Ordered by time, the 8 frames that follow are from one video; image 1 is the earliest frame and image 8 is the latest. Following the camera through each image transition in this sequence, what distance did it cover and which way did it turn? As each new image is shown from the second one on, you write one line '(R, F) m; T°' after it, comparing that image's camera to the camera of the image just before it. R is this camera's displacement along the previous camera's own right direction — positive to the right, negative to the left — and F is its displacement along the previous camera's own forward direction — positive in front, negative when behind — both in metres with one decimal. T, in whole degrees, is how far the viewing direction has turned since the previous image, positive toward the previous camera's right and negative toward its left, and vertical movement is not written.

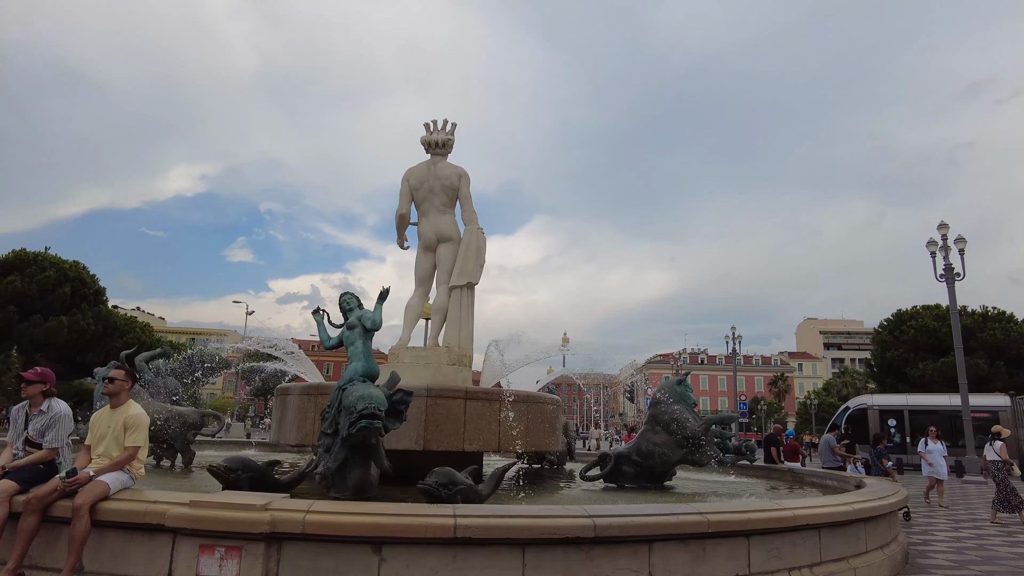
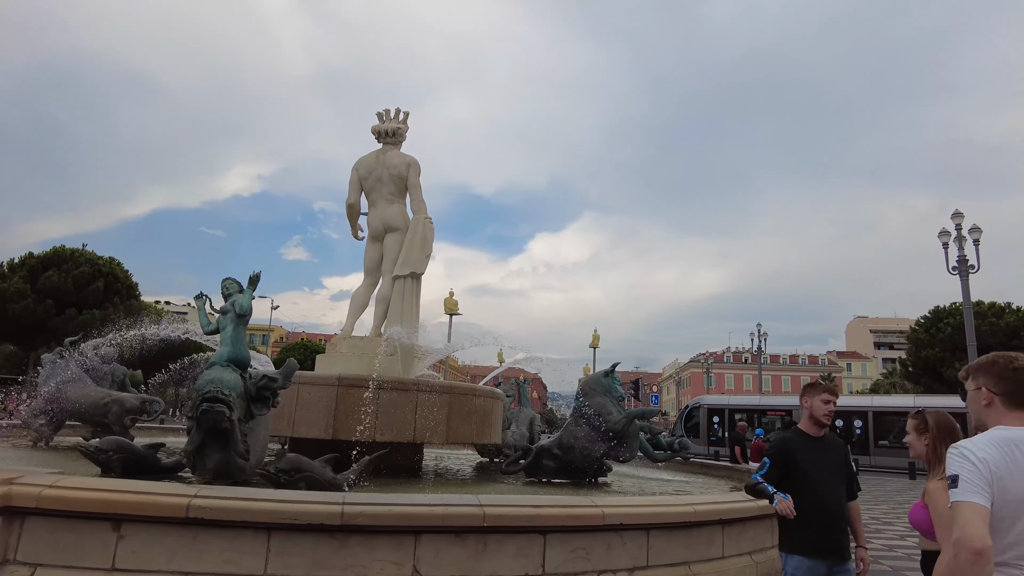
(+1.6, +0.2) m; -5°
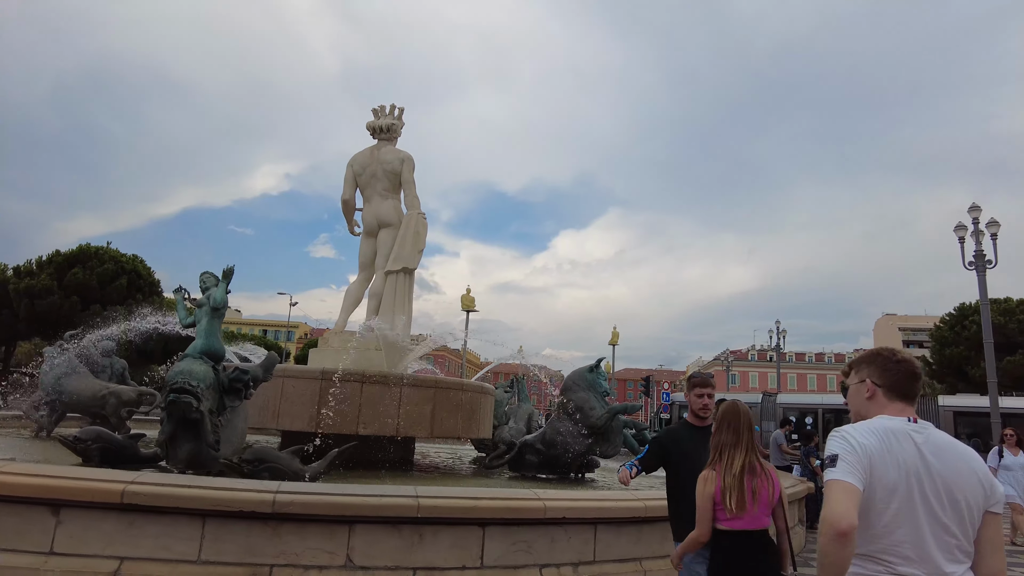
(+0.5, 0.0) m; -2°
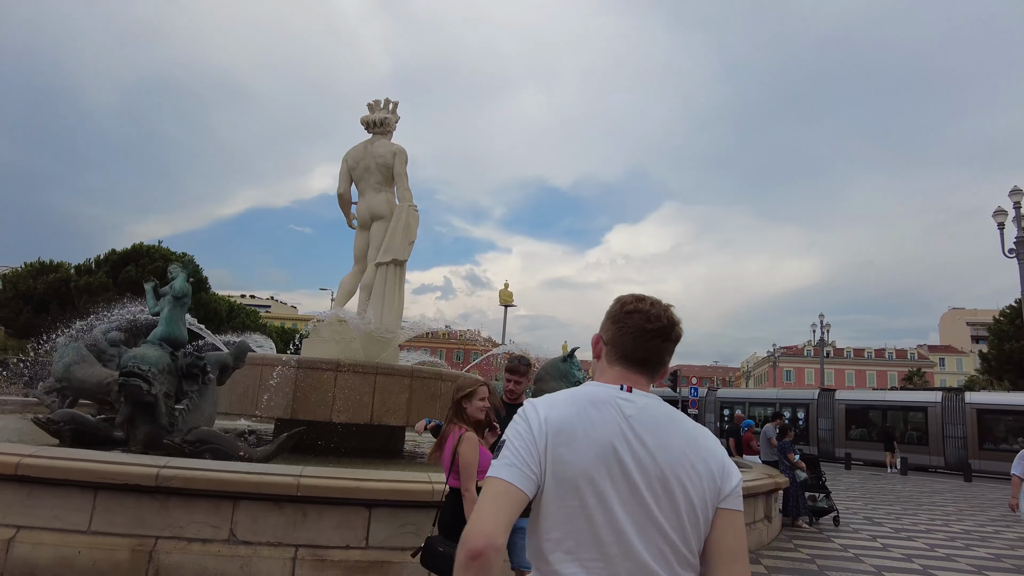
(+1.0, +0.1) m; -5°
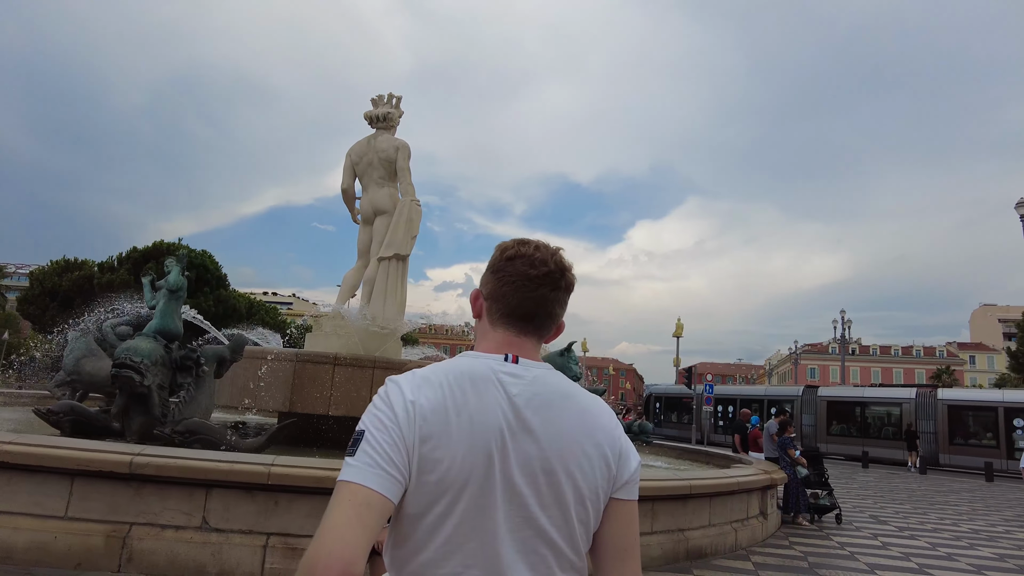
(+0.3, 0.0) m; -2°
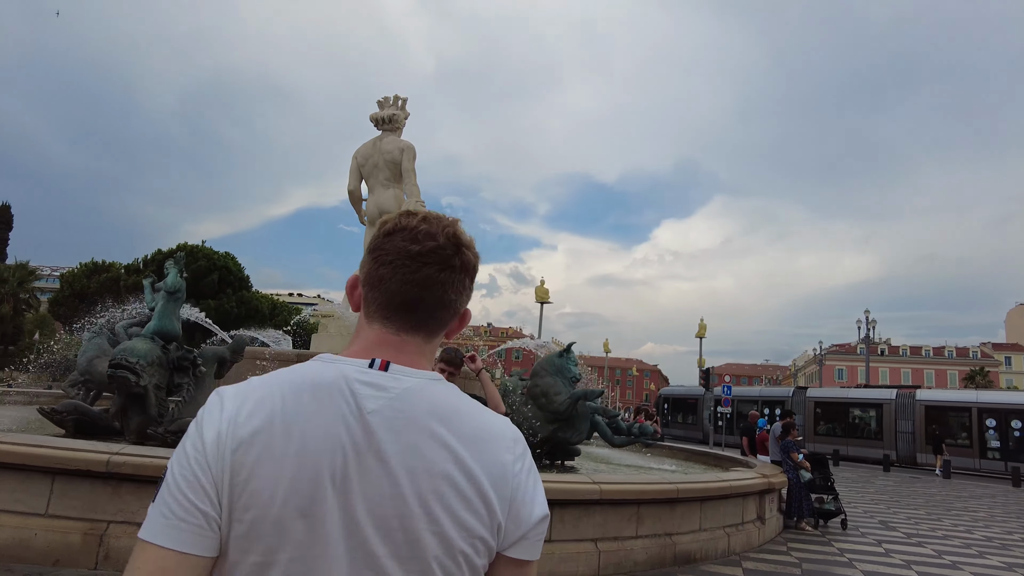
(+0.3, 0.0) m; -2°
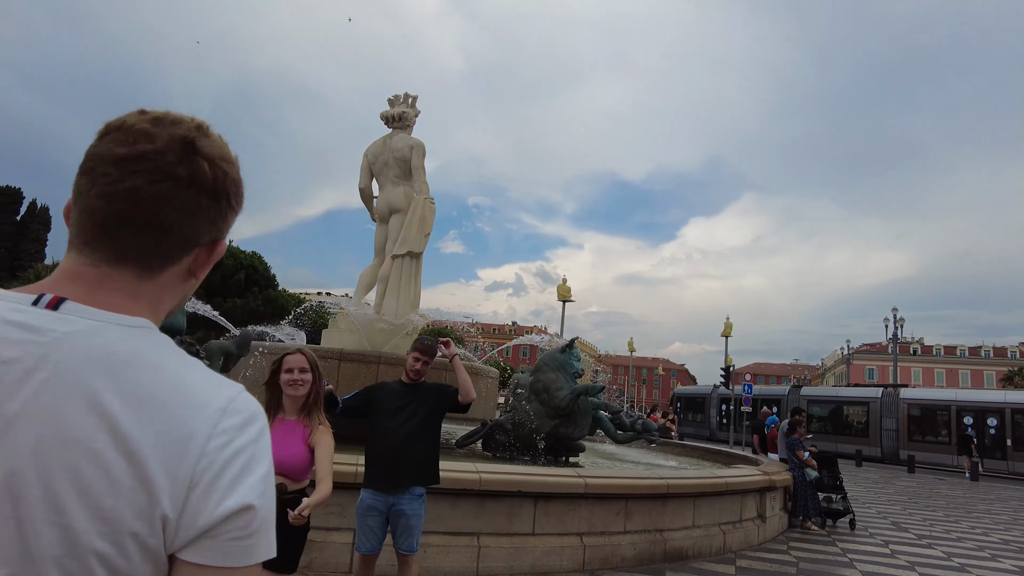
(+0.3, 0.0) m; -2°
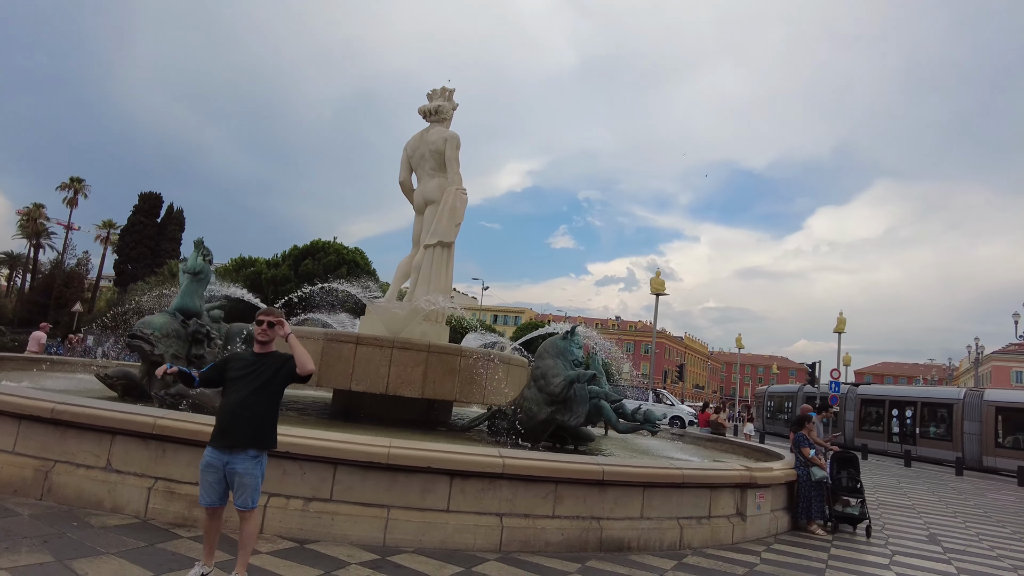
(+1.4, +0.1) m; -11°
